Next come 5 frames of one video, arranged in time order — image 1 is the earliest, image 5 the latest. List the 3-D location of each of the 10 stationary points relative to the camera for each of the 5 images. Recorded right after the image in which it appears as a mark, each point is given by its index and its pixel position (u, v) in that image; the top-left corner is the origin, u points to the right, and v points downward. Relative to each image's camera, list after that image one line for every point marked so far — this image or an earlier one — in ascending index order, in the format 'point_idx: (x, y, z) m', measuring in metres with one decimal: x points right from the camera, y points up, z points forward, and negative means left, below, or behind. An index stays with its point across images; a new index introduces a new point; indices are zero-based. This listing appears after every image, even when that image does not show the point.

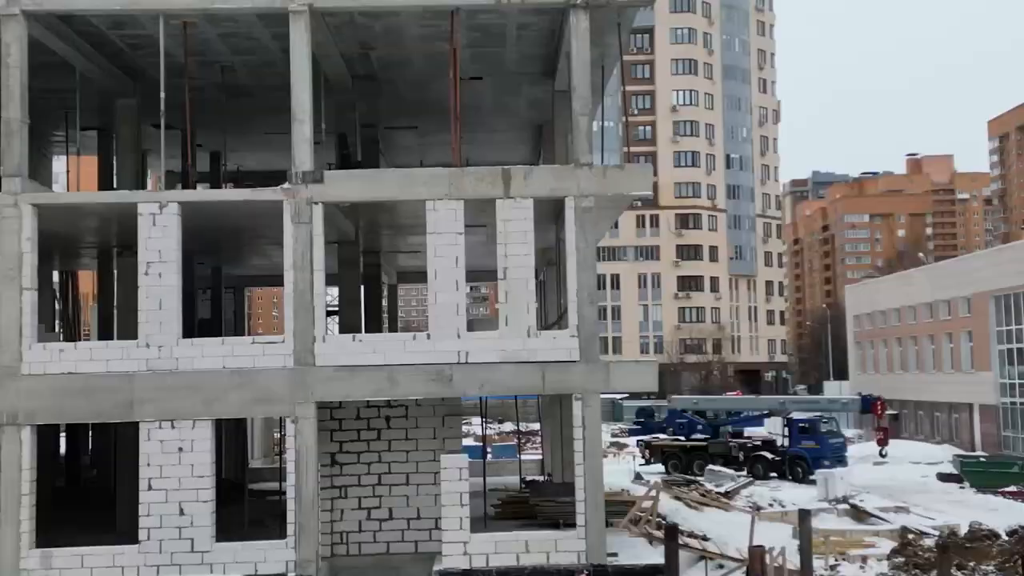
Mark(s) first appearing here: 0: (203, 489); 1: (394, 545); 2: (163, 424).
0: (-7.3, -4.8, +12.9) m
1: (-3.1, -6.8, +14.2) m
2: (-8.3, -3.3, +13.0) m
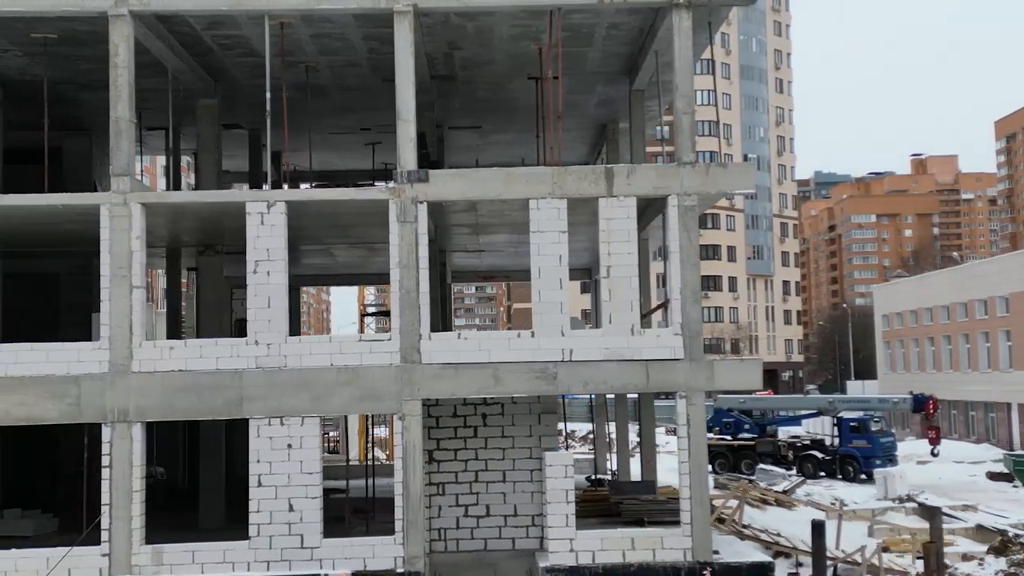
0: (-4.8, -4.7, +13.0) m
1: (-0.6, -6.7, +14.3) m
2: (-5.8, -3.2, +13.1) m
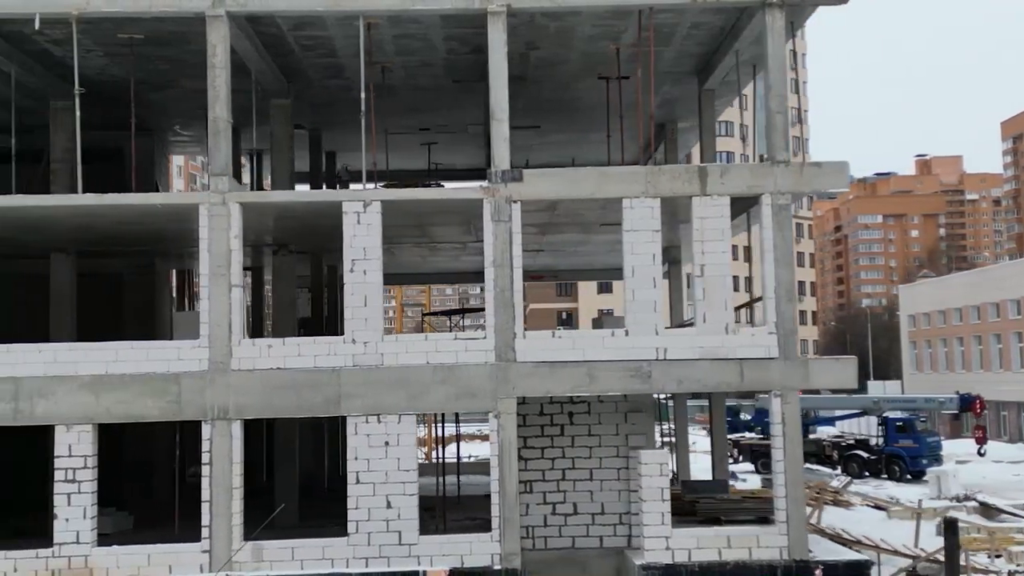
0: (-2.5, -4.7, +13.1) m
1: (+1.8, -6.7, +14.4) m
2: (-3.5, -3.2, +13.2) m
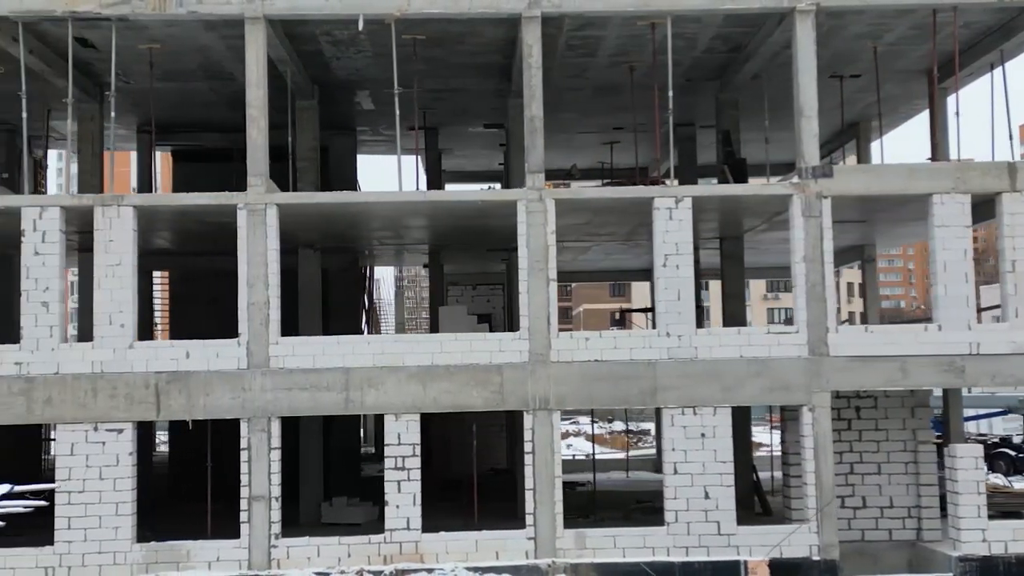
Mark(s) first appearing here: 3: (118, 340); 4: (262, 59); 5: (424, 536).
0: (+5.3, -4.6, +13.3) m
1: (+9.6, -6.6, +14.5) m
2: (+4.3, -3.0, +13.4) m
3: (-9.7, -1.3, +13.3) m
4: (-6.3, +5.8, +13.7) m
5: (-2.2, -6.0, +13.2) m
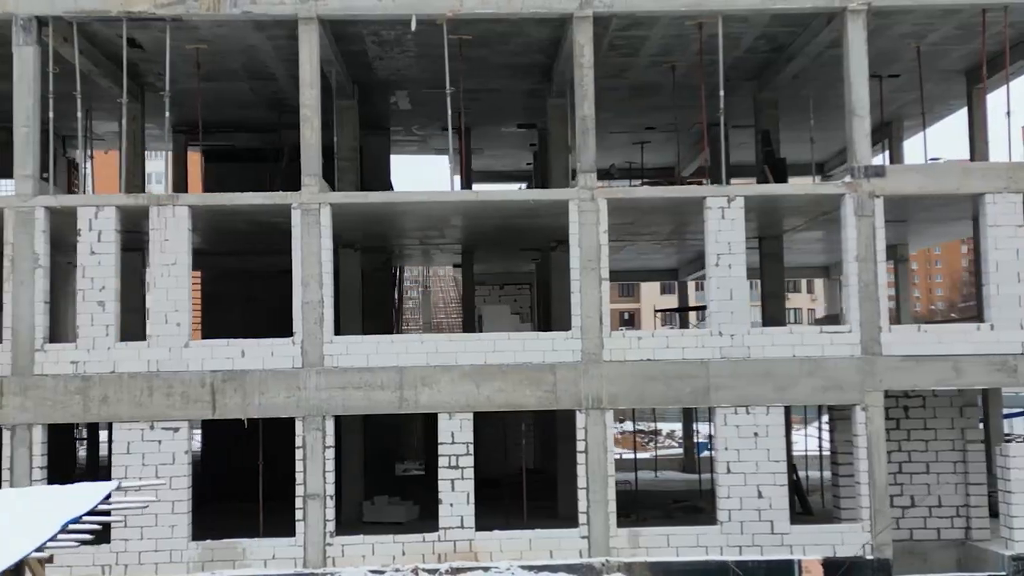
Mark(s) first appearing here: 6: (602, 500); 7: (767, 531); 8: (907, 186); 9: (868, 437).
0: (+6.6, -4.6, +13.4) m
1: (+10.9, -6.5, +14.5) m
2: (+5.6, -3.0, +13.4) m
3: (-8.3, -1.3, +13.4) m
4: (-5.0, +5.8, +13.8) m
5: (-0.8, -6.0, +13.2) m
6: (+2.2, -5.2, +13.3) m
7: (+6.3, -6.0, +13.3) m
8: (+9.9, +2.6, +13.7) m
9: (+8.8, -3.7, +13.4) m
